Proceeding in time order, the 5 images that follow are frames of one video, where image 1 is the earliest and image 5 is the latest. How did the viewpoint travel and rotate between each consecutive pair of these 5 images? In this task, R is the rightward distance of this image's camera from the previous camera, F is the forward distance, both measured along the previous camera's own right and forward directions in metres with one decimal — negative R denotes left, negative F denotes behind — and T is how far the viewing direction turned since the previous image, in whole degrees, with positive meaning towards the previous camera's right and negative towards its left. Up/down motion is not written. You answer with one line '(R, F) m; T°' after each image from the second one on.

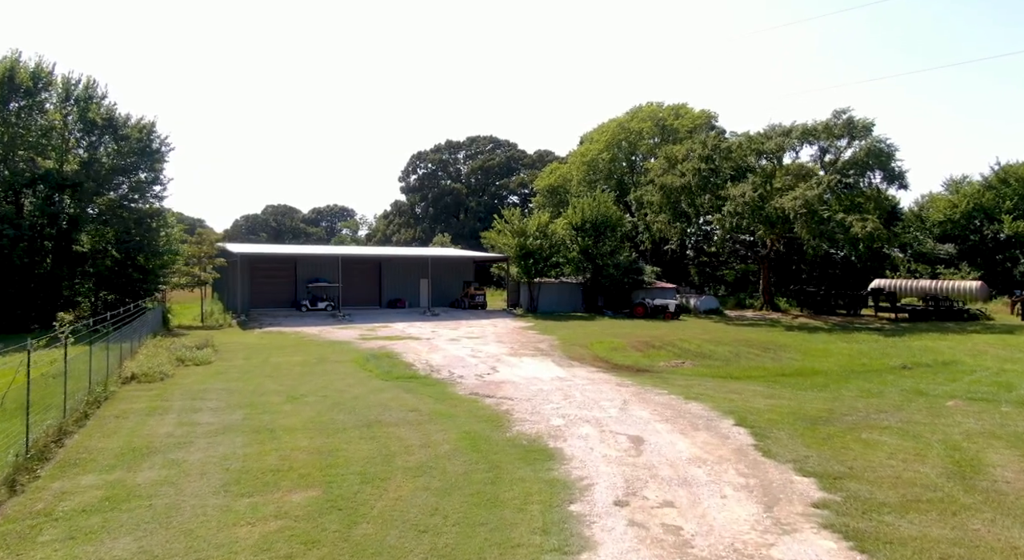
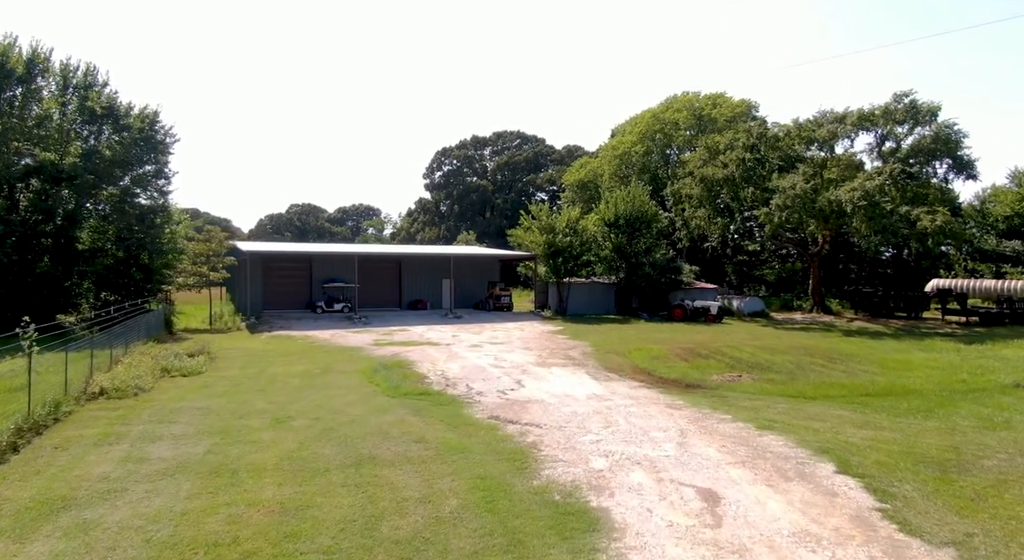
(0.0, +1.7) m; -2°
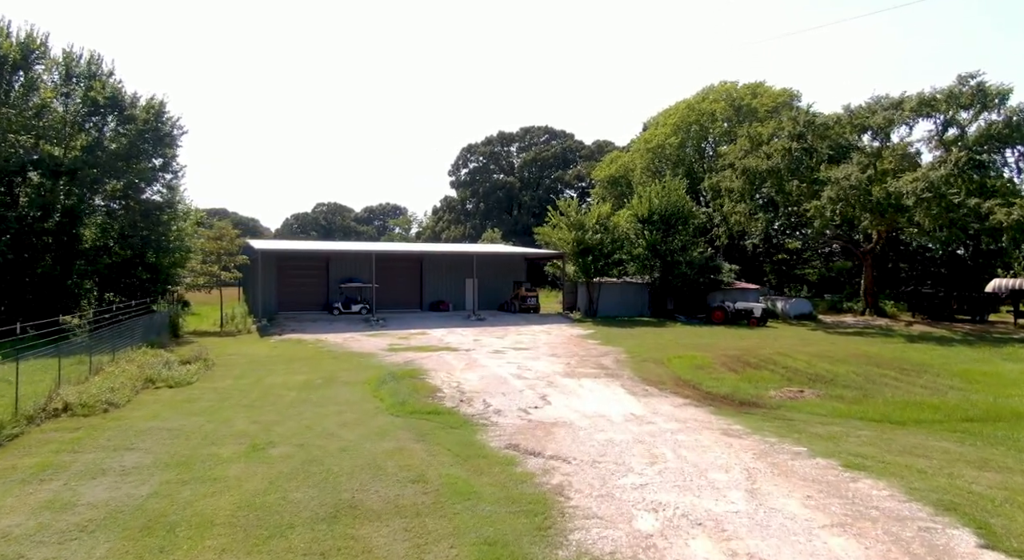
(+0.1, +1.4) m; -2°
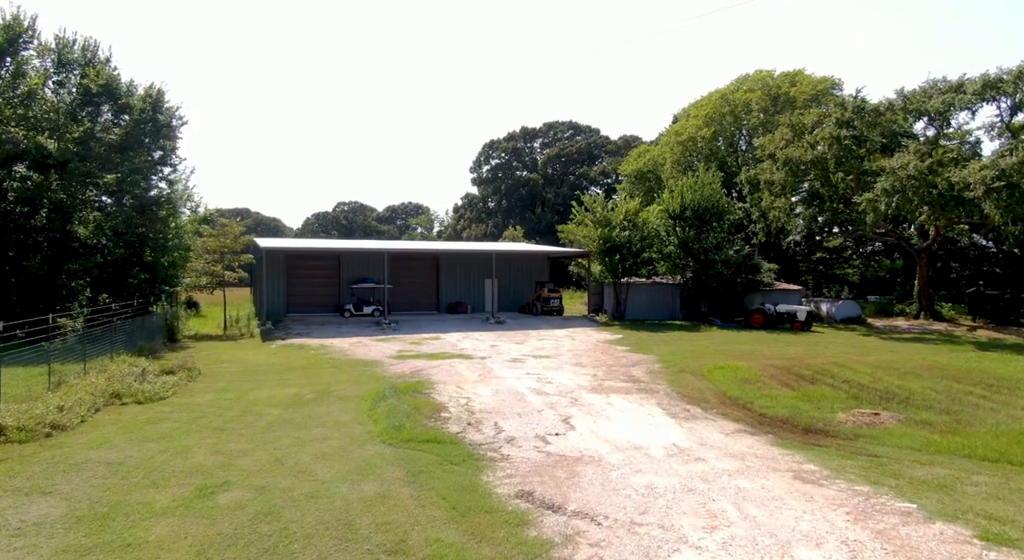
(+0.1, +1.5) m; -2°
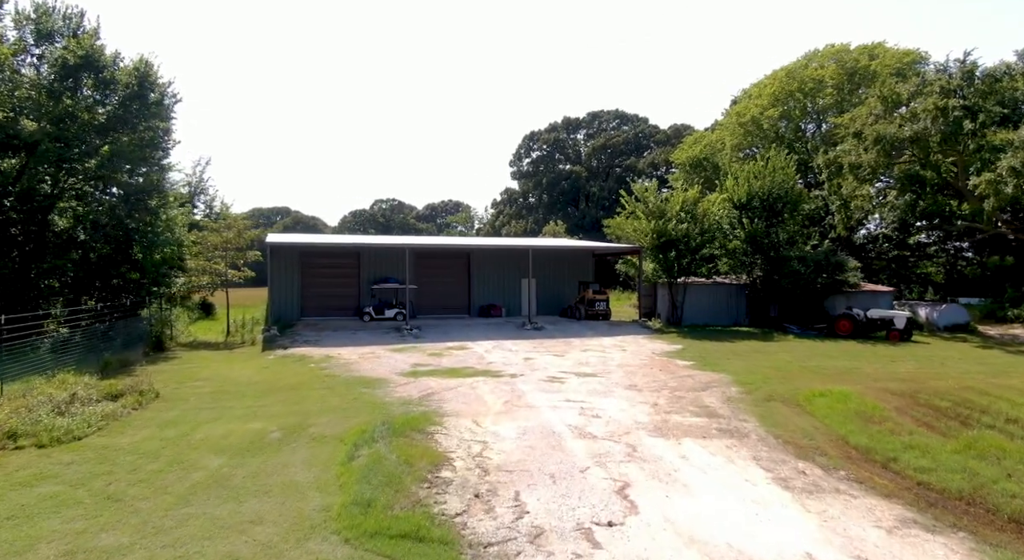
(+0.1, +2.7) m; -4°
